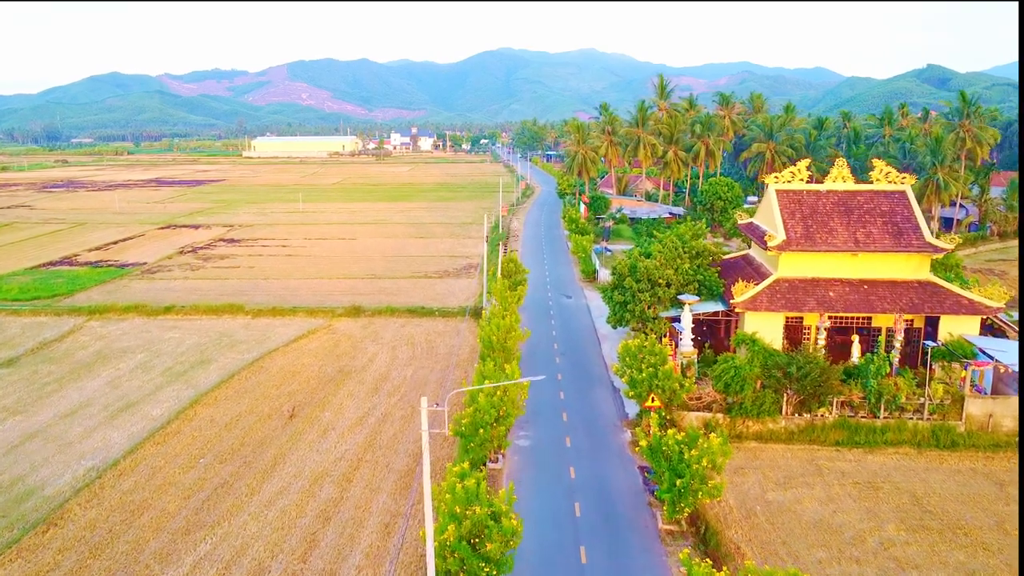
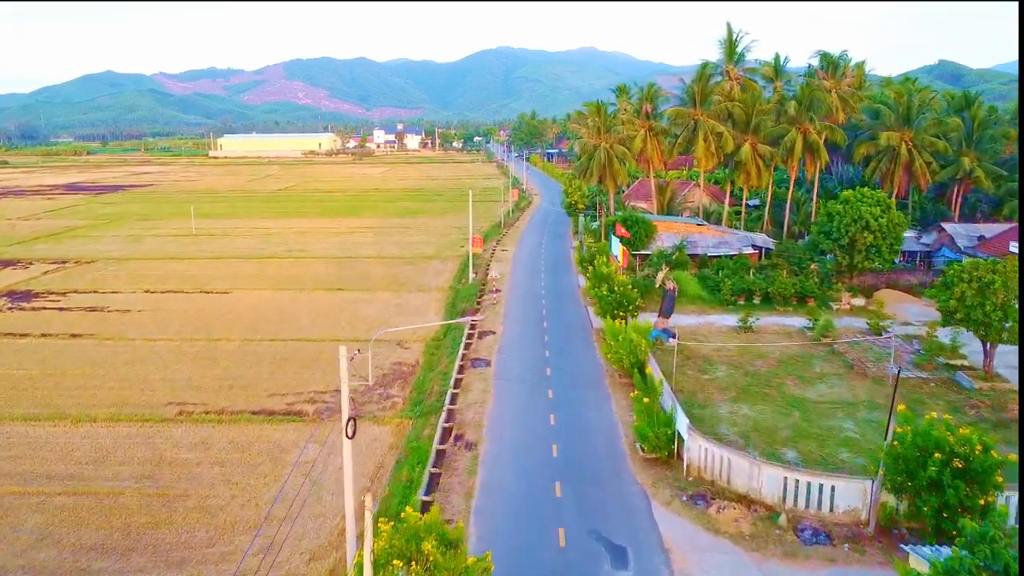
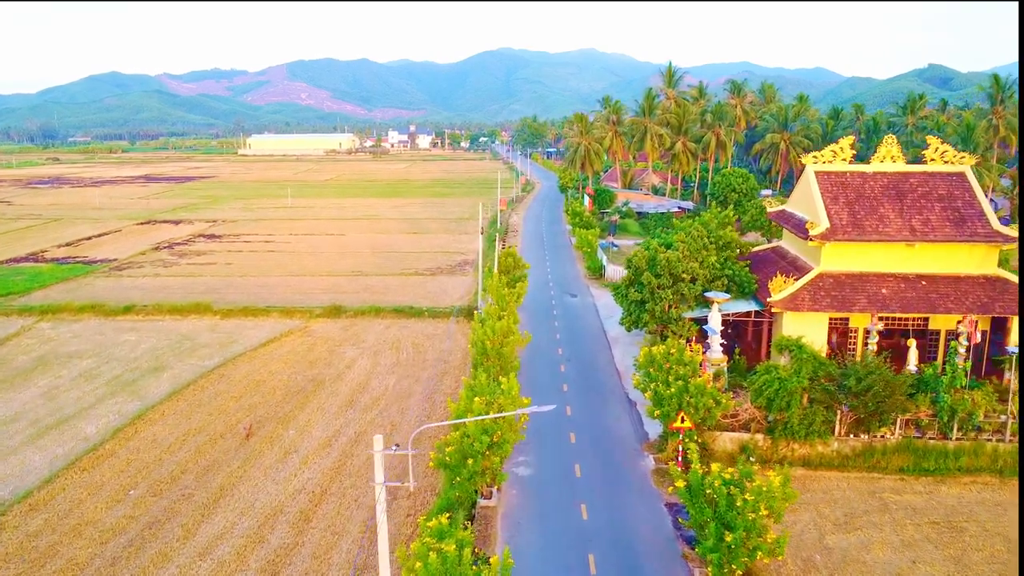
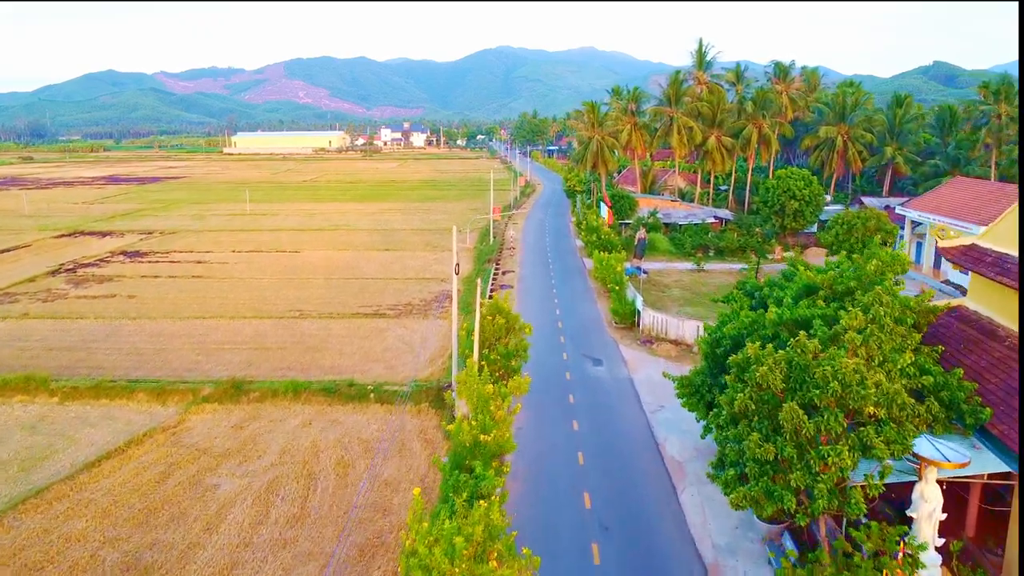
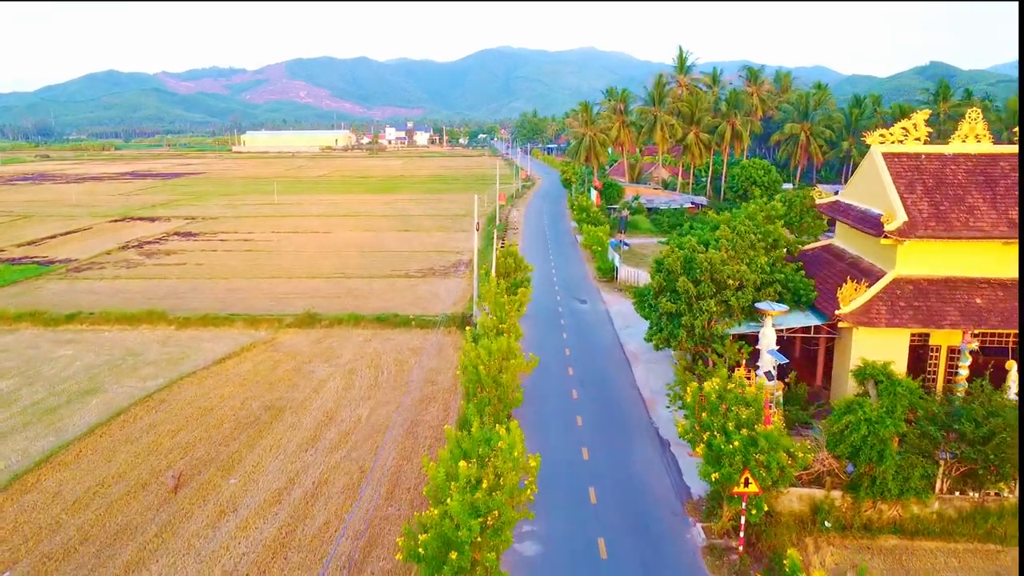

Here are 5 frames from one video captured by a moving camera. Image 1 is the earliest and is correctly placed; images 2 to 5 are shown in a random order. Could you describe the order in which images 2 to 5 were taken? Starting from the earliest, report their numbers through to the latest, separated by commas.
3, 5, 4, 2
